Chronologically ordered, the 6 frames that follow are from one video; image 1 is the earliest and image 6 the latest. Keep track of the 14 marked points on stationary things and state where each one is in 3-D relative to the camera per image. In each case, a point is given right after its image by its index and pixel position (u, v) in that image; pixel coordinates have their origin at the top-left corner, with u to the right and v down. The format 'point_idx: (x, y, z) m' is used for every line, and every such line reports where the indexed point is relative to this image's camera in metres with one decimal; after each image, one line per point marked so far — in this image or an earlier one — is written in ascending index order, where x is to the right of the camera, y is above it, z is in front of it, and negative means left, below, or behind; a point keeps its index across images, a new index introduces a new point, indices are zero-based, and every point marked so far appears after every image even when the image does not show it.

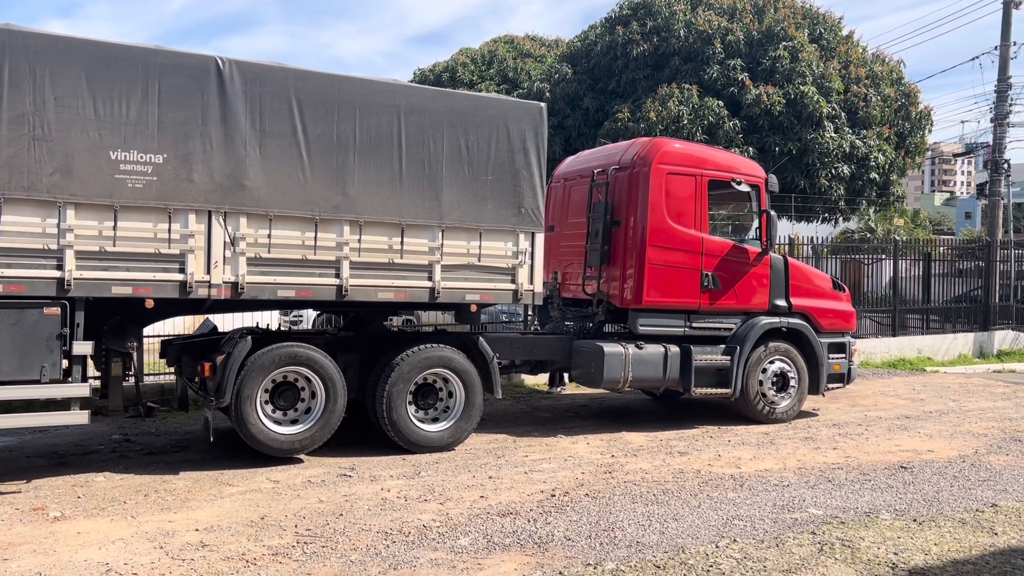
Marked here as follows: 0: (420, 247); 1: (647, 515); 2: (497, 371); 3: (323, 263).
0: (-0.8, +0.4, +7.5) m
1: (+0.9, -1.5, +5.6) m
2: (-0.1, -0.8, +8.0) m
3: (-1.6, +0.2, +7.1) m
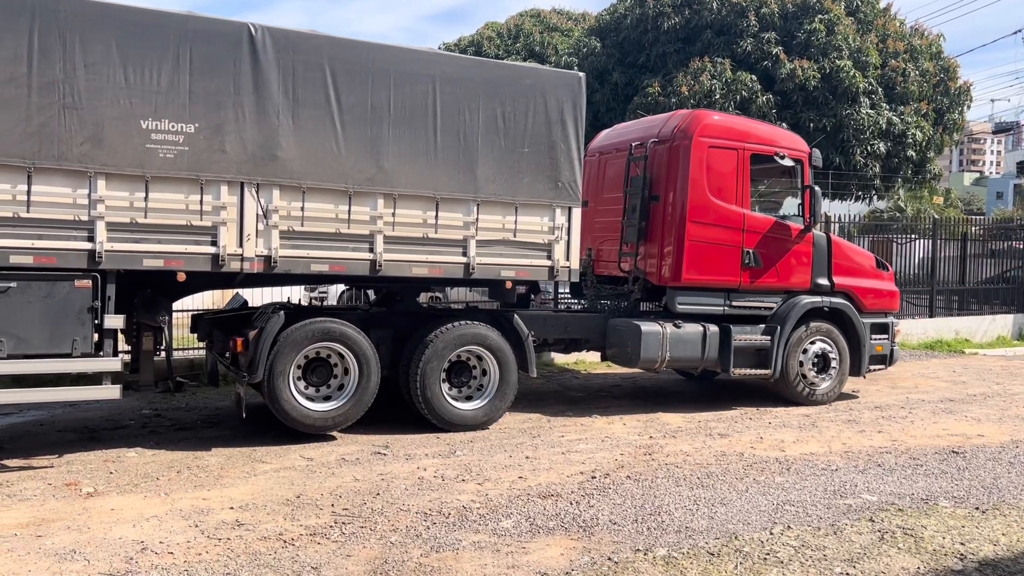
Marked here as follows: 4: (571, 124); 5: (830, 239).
0: (-0.5, +0.6, +7.3) m
1: (+1.2, -1.4, +5.4) m
2: (+0.2, -0.6, +7.8) m
3: (-1.3, +0.4, +6.9) m
4: (+0.5, +1.5, +7.7) m
5: (+3.5, +0.5, +9.2) m
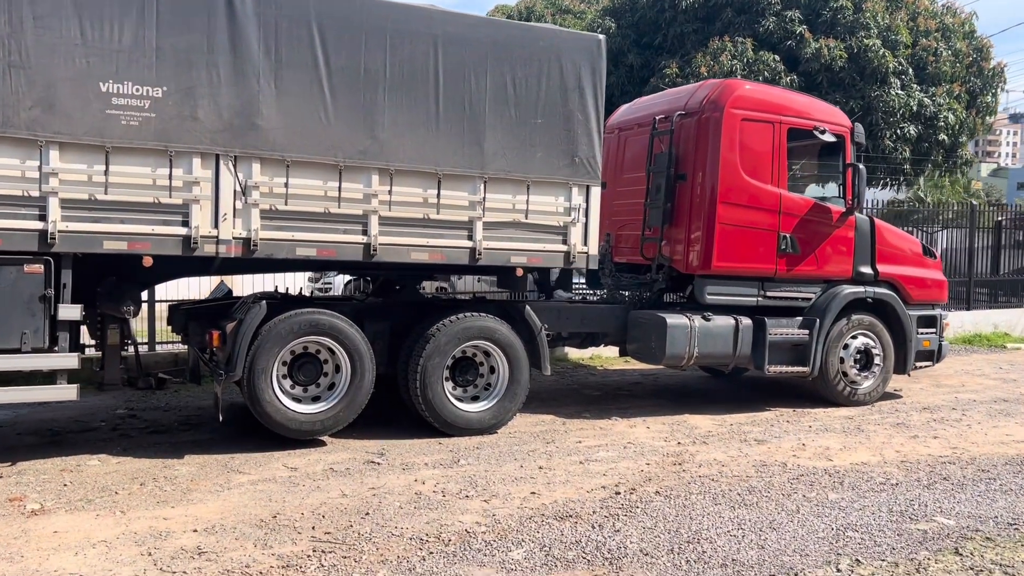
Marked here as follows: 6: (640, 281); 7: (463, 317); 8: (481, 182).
0: (-0.4, +0.7, +6.5) m
1: (+1.2, -1.3, +4.6) m
2: (+0.3, -0.5, +7.0) m
3: (-1.2, +0.5, +6.1) m
4: (+0.6, +1.6, +6.9) m
5: (+3.6, +0.6, +8.3) m
6: (+1.3, +0.1, +8.2) m
7: (-0.4, -0.2, +6.7) m
8: (-0.2, +0.8, +6.5) m
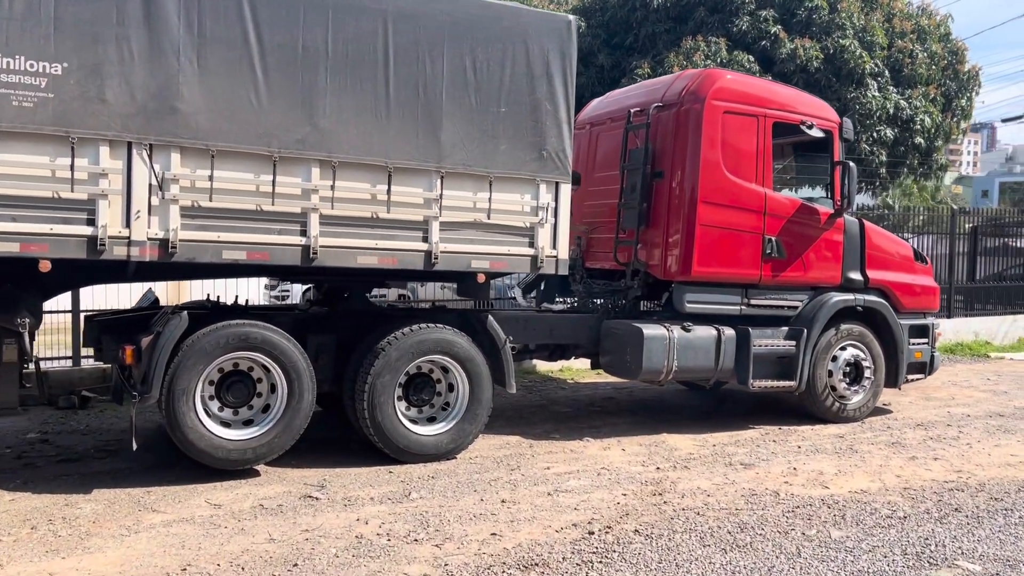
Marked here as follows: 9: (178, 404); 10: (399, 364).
0: (-0.7, +0.6, +5.8) m
1: (+1.0, -1.3, +3.9) m
2: (0.0, -0.5, +6.3) m
3: (-1.5, +0.5, +5.4) m
4: (+0.3, +1.6, +6.2) m
5: (+3.2, +0.6, +7.8) m
6: (+0.9, 0.0, +7.5) m
7: (-0.7, -0.3, +5.9) m
8: (-0.5, +0.8, +5.8) m
9: (-2.1, -0.7, +5.2) m
10: (-0.8, -0.5, +5.8) m
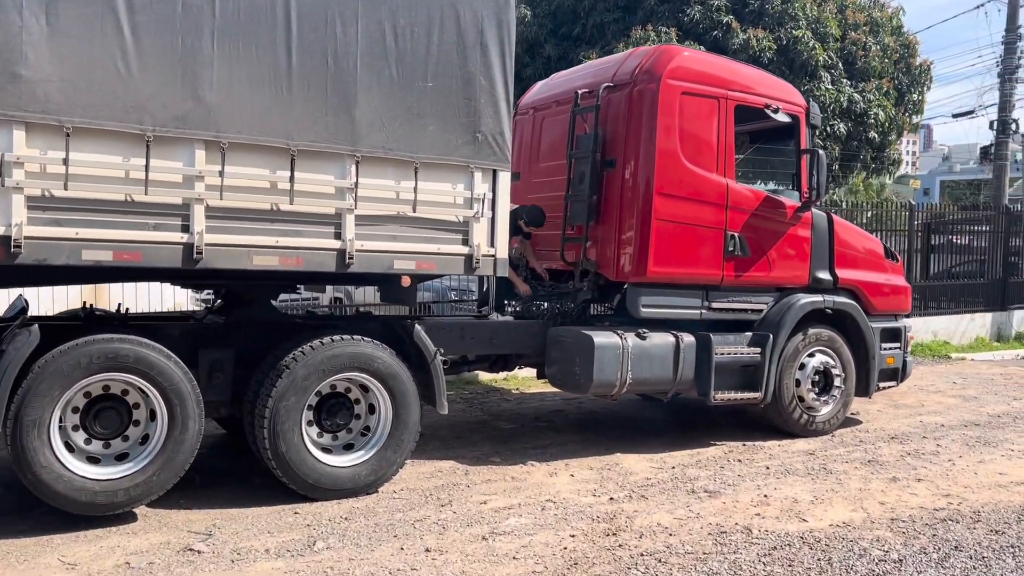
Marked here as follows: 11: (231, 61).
0: (-1.1, +0.6, +4.9) m
1: (+0.7, -1.3, +3.2) m
2: (-0.5, -0.6, +5.5) m
3: (-1.9, +0.4, +4.4) m
4: (-0.1, +1.5, +5.4) m
5: (+2.7, +0.6, +7.1) m
6: (+0.4, 0.0, +6.7) m
7: (-1.1, -0.3, +5.1) m
8: (-0.9, +0.7, +4.9) m
9: (-2.5, -0.8, +4.2) m
10: (-1.2, -0.6, +4.9) m
11: (-1.5, +1.2, +4.6) m
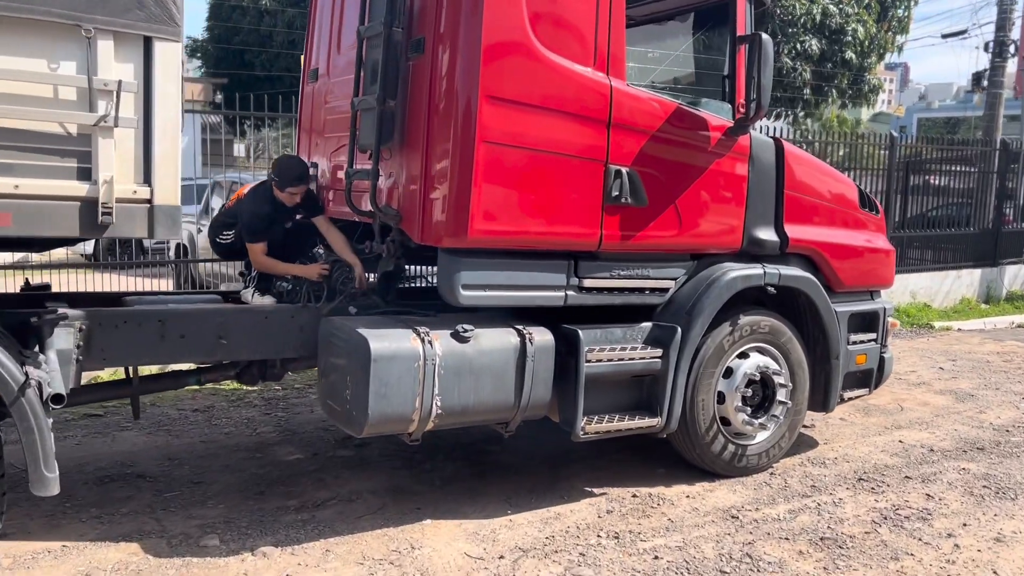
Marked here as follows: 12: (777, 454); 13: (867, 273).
0: (-2.2, +0.7, +2.3) m
1: (-0.4, -1.4, +0.8) m
2: (-1.6, -0.5, +3.0) m
3: (-3.0, +0.5, +1.9) m
4: (-1.2, +1.6, +2.8) m
5: (+1.5, +0.8, +4.7) m
6: (-0.8, +0.2, +4.2) m
7: (-2.2, -0.2, +2.6) m
8: (-2.1, +0.8, +2.4) m
9: (-3.6, -0.7, +1.7) m
10: (-2.3, -0.5, +2.5) m
11: (-2.7, +1.3, +2.0) m
12: (+1.5, -0.9, +4.7) m
13: (+2.2, +0.1, +5.2) m
